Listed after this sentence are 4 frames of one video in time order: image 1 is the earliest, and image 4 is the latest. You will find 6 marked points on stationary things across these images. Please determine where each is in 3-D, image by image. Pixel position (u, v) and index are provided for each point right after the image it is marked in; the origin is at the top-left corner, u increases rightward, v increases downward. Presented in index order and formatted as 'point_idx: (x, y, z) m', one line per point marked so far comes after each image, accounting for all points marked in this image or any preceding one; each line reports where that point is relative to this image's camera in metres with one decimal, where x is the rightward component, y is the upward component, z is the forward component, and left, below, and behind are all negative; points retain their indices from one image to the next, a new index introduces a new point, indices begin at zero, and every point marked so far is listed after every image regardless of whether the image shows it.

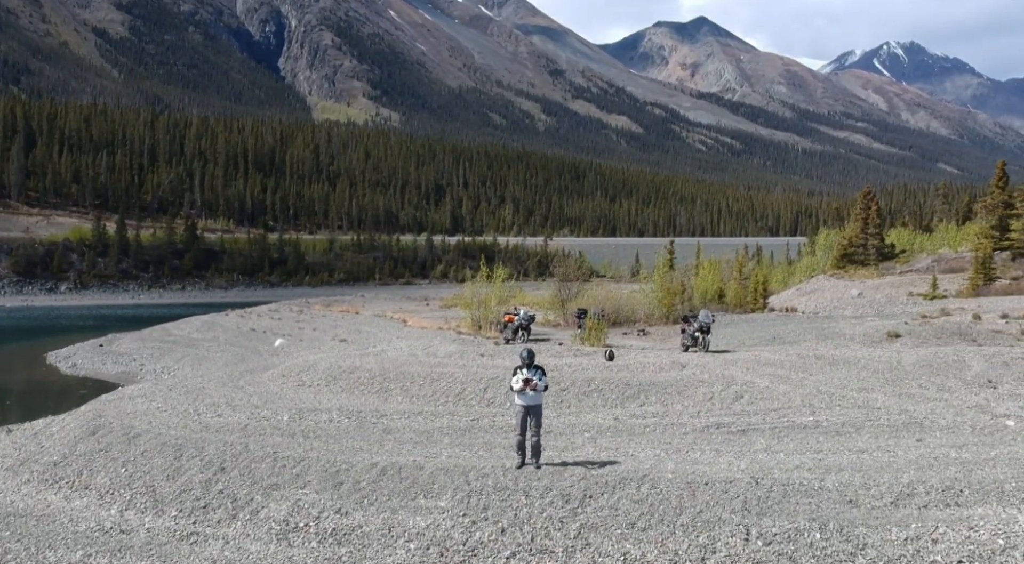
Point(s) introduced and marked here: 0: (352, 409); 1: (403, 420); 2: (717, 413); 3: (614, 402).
0: (-2.7, -2.2, +18.7) m
1: (-1.7, -2.2, +17.3) m
2: (+3.3, -2.1, +17.7) m
3: (+1.8, -2.1, +19.0) m
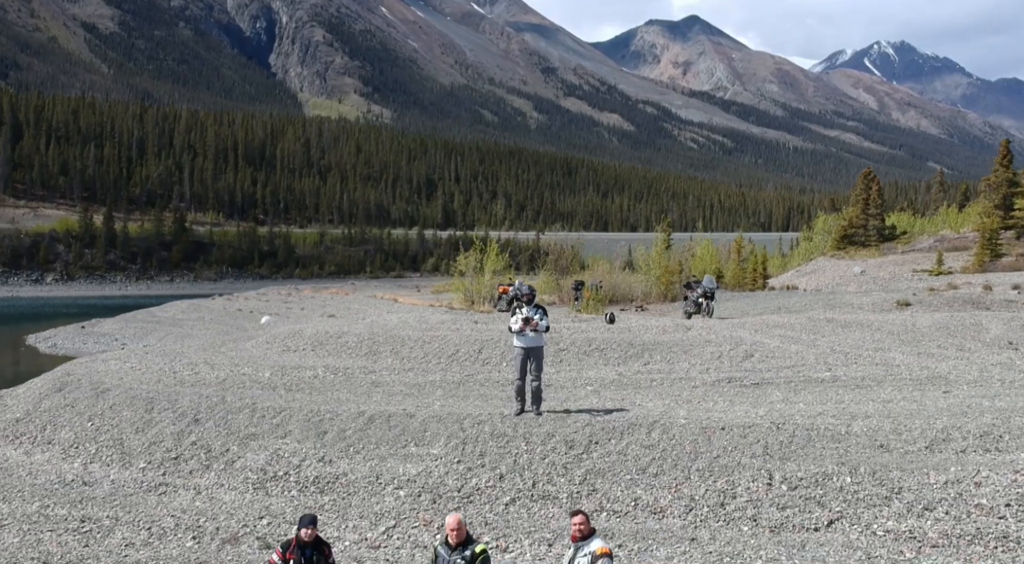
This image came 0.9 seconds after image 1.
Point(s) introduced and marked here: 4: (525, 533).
0: (-2.8, -1.4, +17.6) m
1: (-1.7, -1.4, +16.2) m
2: (+3.3, -1.3, +16.6) m
3: (+1.7, -1.3, +18.0) m
4: (+0.1, -2.3, +10.1) m
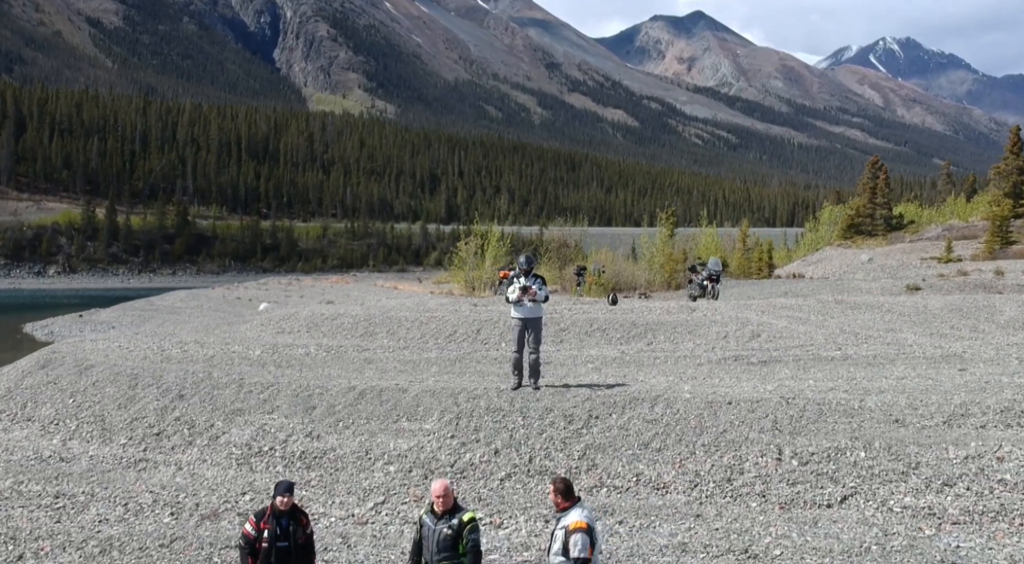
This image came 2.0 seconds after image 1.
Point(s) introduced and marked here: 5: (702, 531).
0: (-2.8, -1.0, +17.0) m
1: (-1.7, -1.0, +15.7) m
2: (+3.3, -1.0, +16.1) m
3: (+1.7, -0.9, +17.4) m
4: (+0.1, -2.0, +9.6) m
5: (+1.5, -2.0, +8.9) m
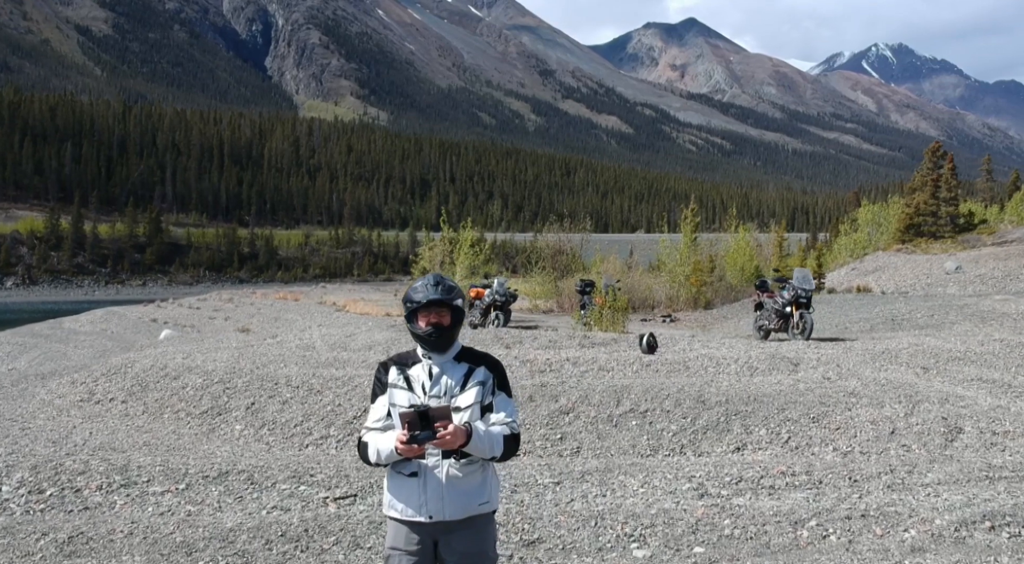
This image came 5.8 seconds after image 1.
0: (-3.2, -1.3, +8.3) m
1: (-2.1, -1.4, +6.9) m
2: (+2.9, -1.3, +7.4) m
3: (+1.3, -1.2, +8.7) m
4: (-0.3, -2.2, +0.8) m
5: (+1.2, -2.3, +0.2) m
